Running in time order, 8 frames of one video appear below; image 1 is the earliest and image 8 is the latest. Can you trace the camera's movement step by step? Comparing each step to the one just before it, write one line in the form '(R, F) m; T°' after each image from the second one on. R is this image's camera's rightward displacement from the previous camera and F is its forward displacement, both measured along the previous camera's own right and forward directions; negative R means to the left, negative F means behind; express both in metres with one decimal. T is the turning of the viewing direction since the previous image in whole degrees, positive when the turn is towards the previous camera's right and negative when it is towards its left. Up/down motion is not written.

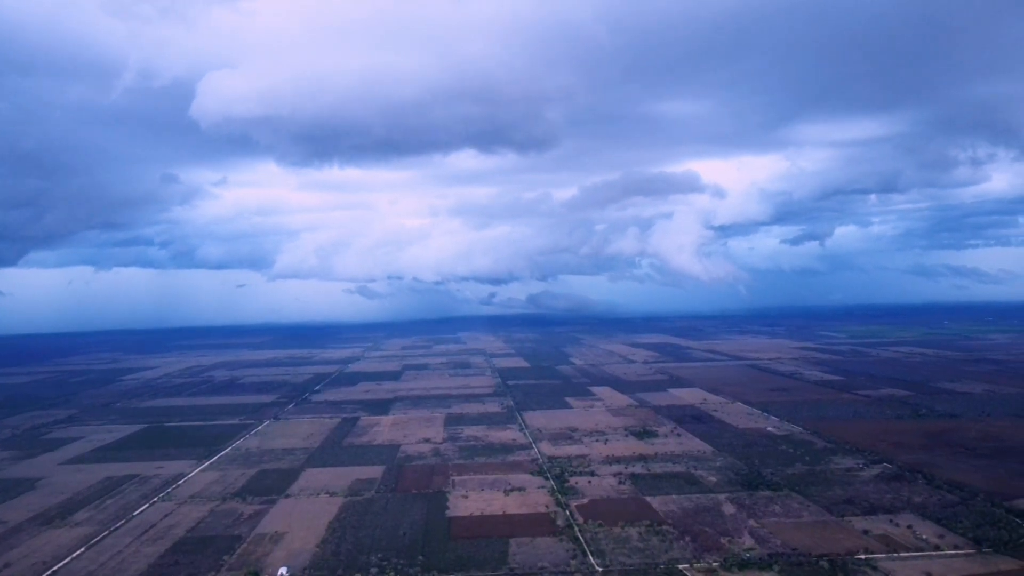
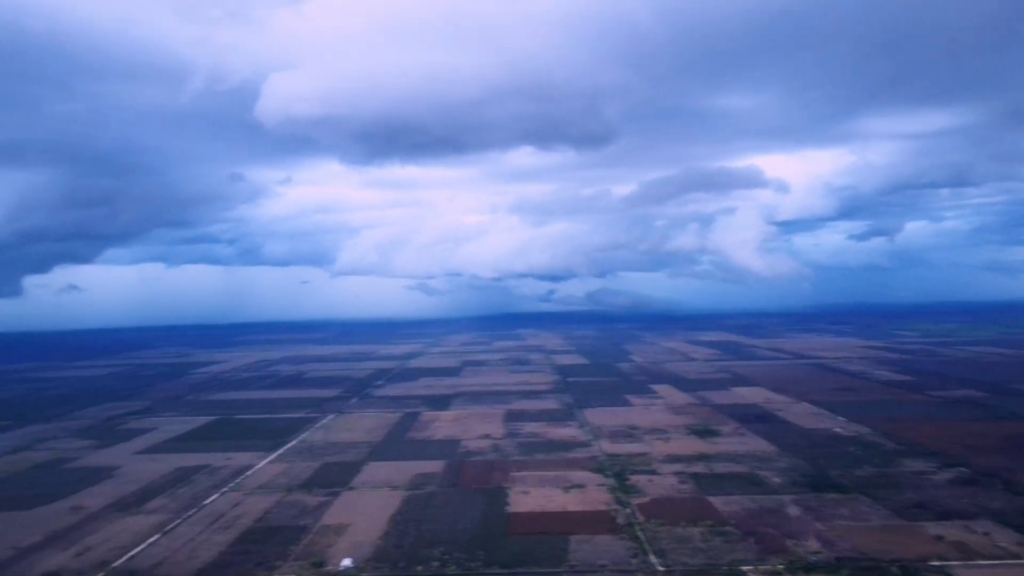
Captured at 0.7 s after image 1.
(-0.3, 0.0) m; -4°
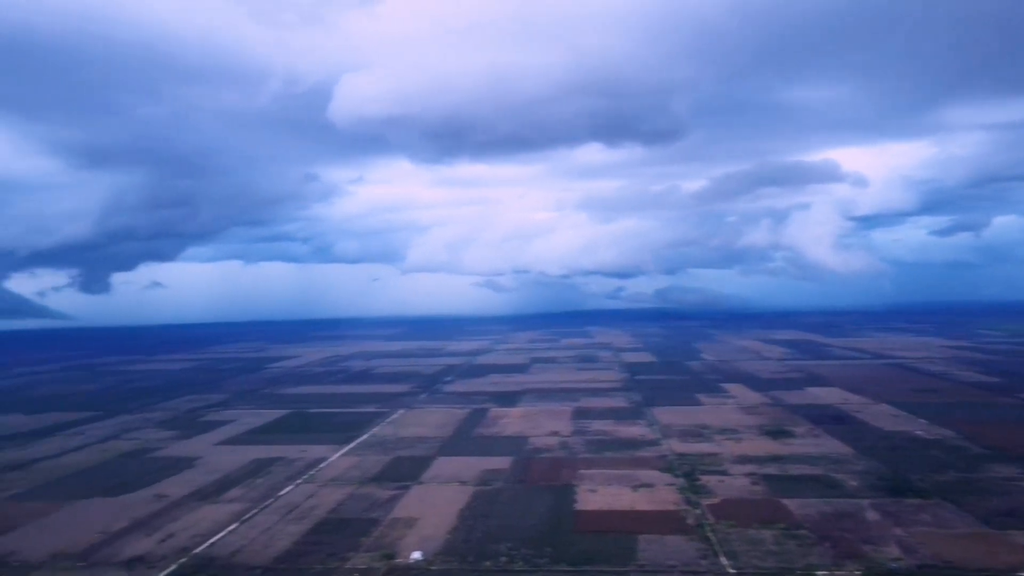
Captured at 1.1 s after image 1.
(-0.4, 0.0) m; -4°
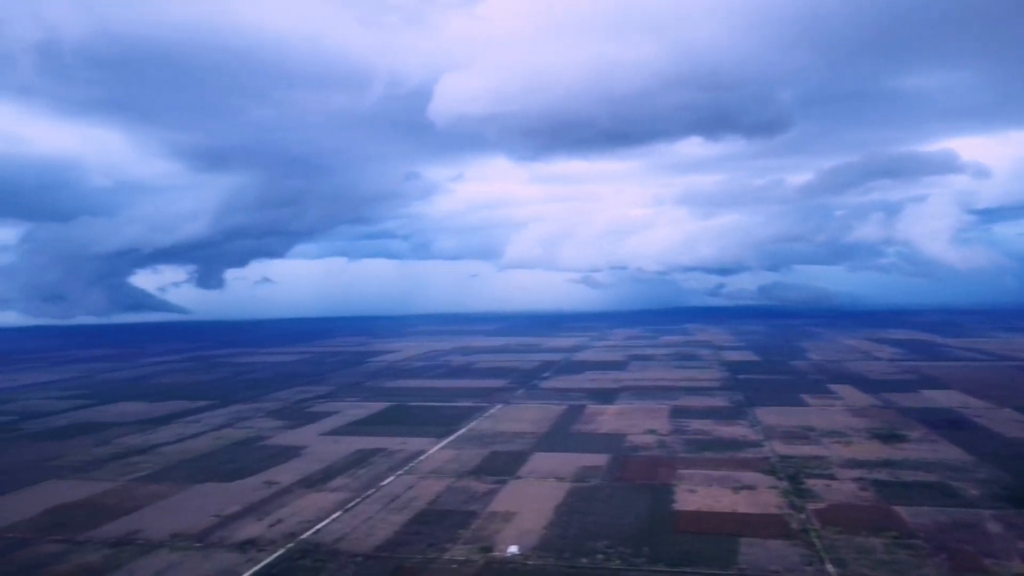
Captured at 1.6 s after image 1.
(-0.6, -0.1) m; -6°
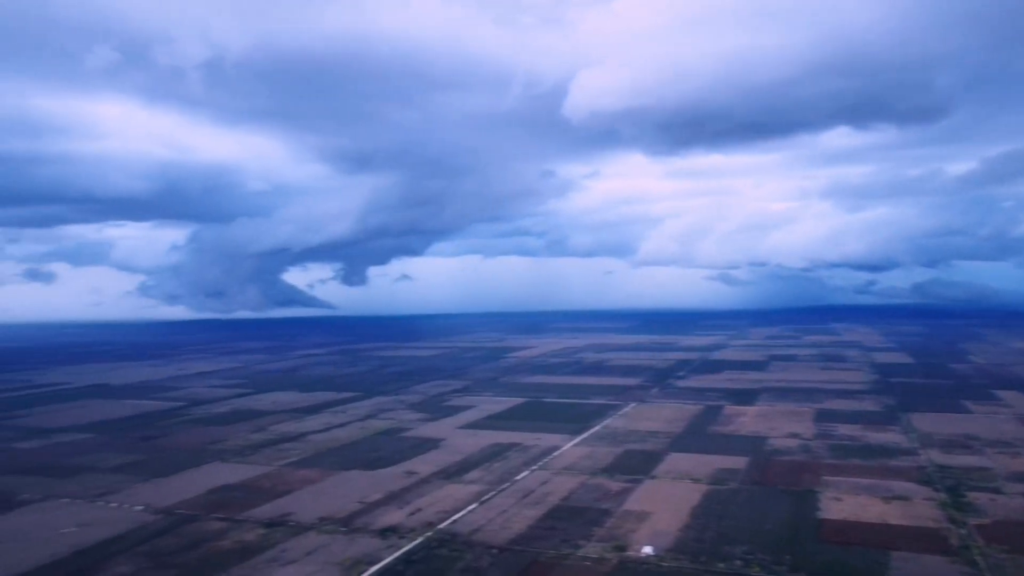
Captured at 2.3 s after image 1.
(-0.4, -0.2) m; -10°
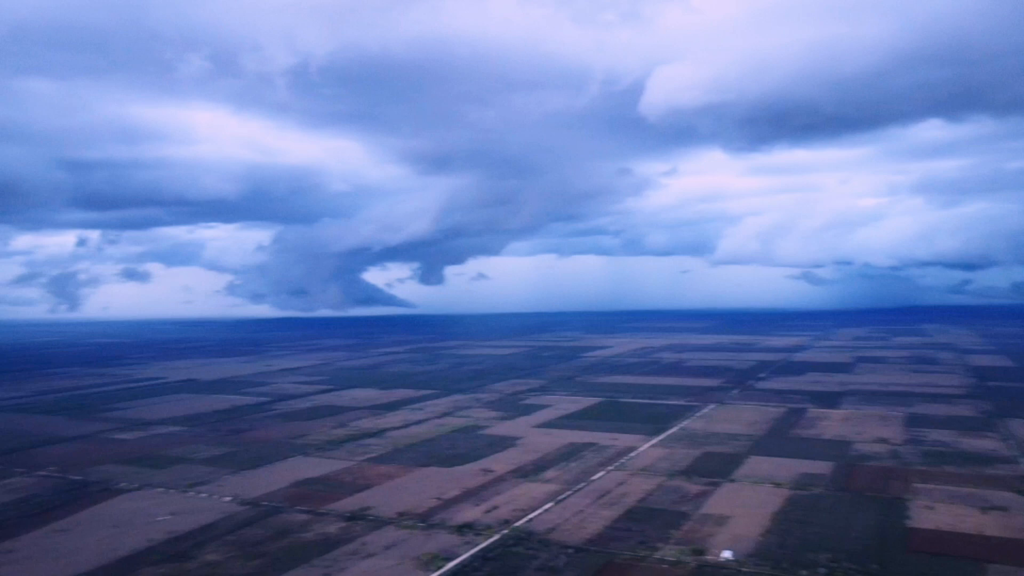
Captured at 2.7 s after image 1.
(-0.1, -0.2) m; -6°
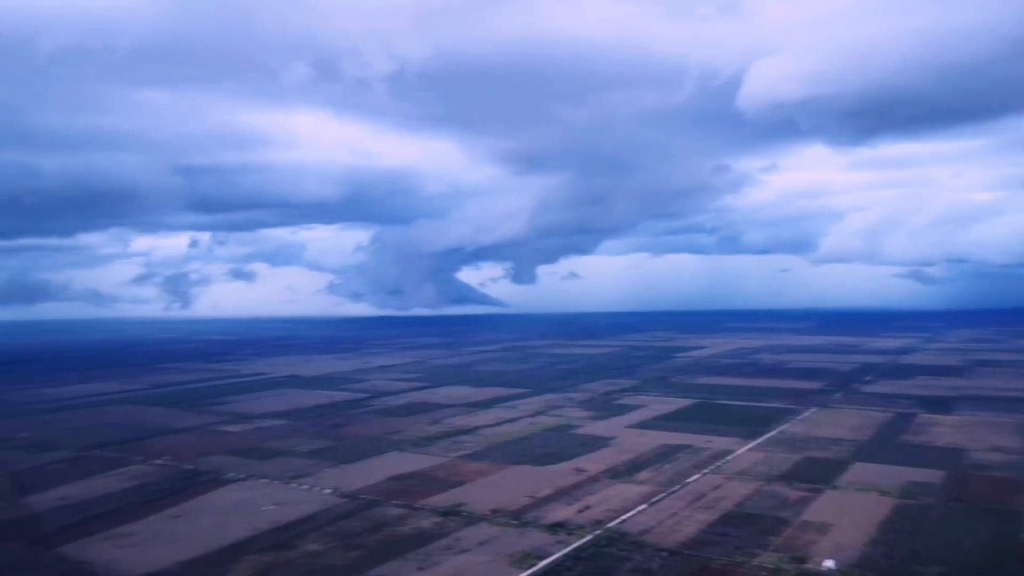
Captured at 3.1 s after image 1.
(-0.1, -0.5) m; -7°
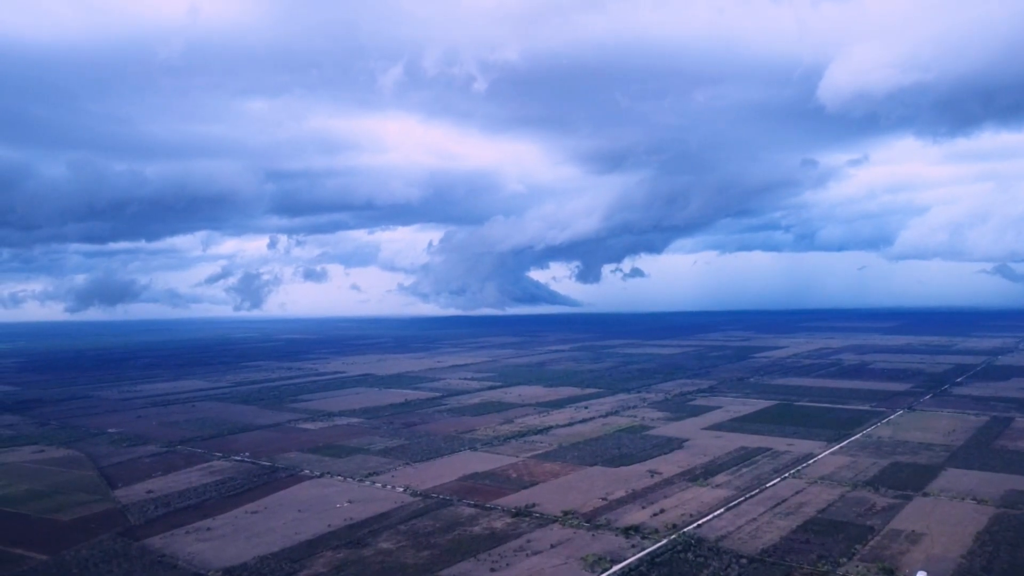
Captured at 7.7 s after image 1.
(-0.2, +0.1) m; -6°
